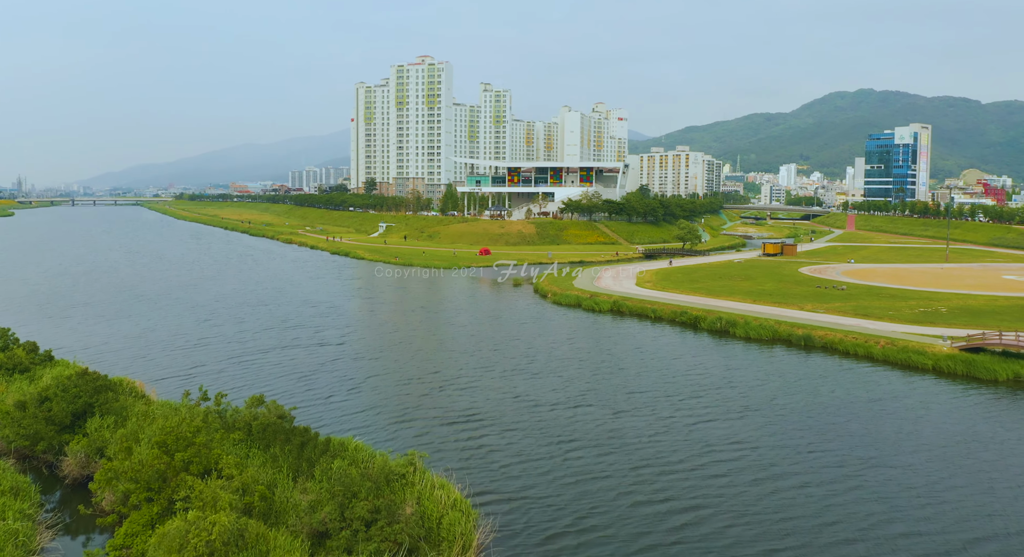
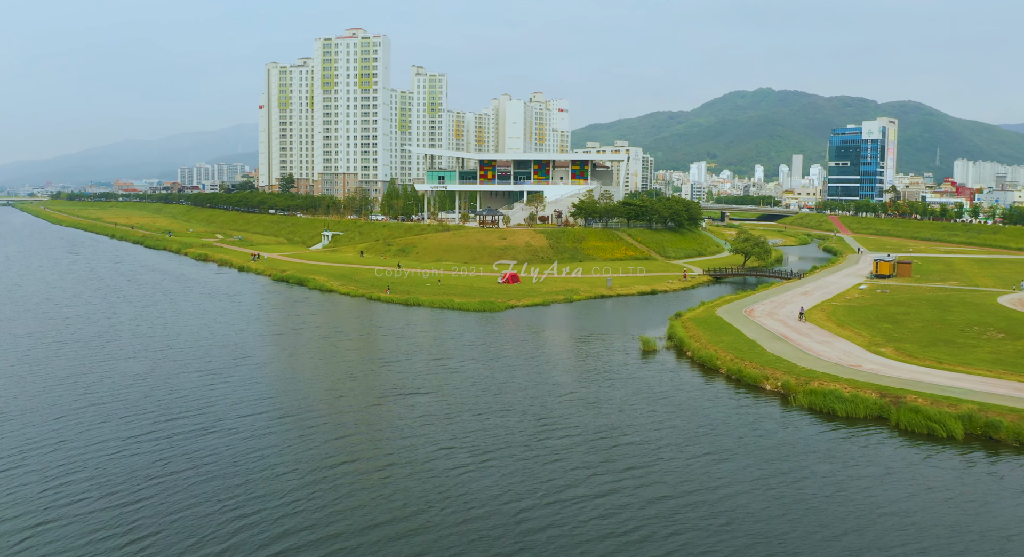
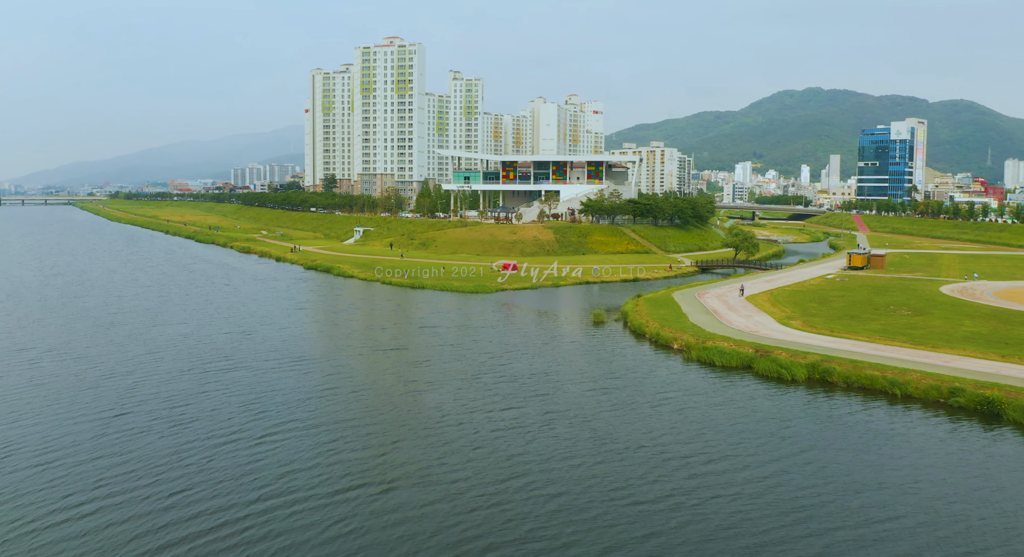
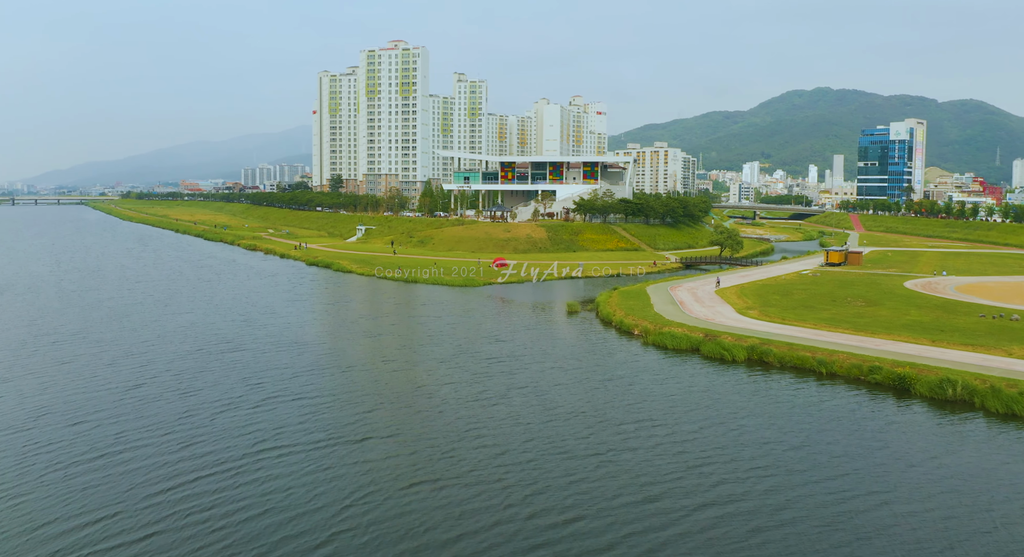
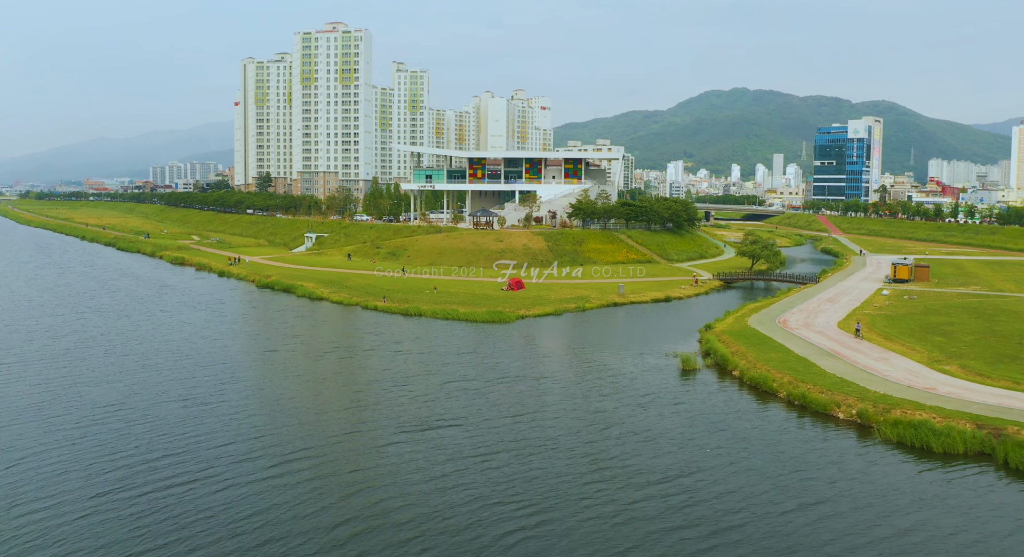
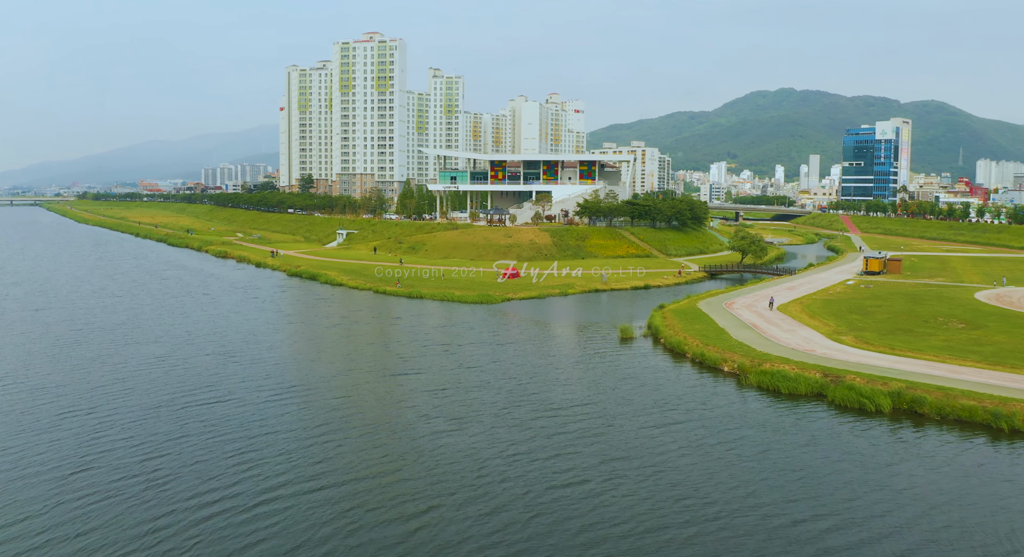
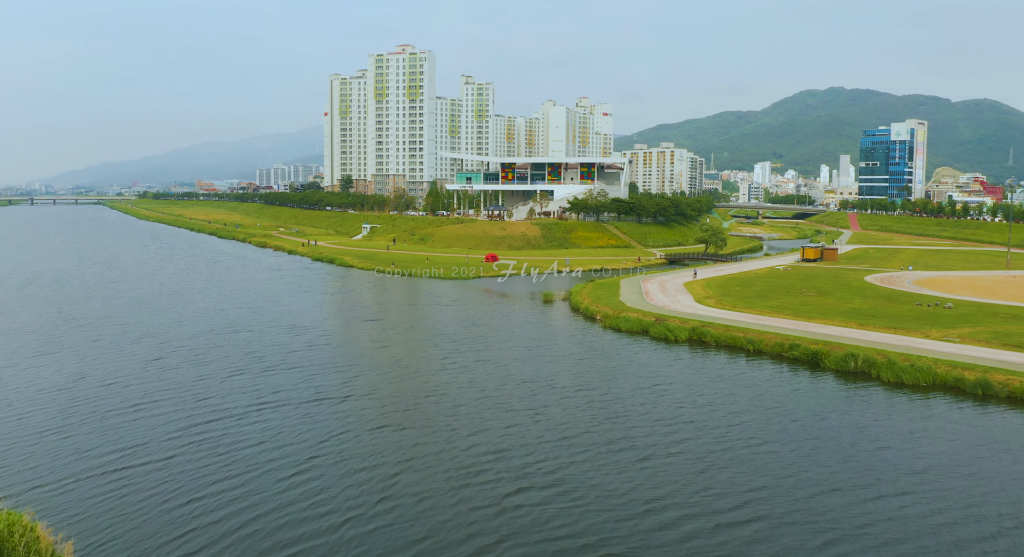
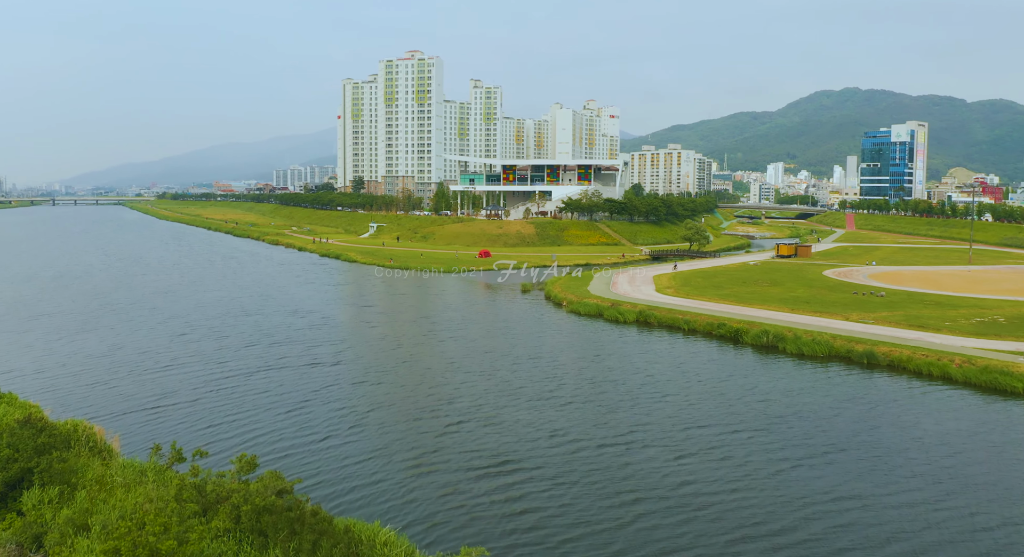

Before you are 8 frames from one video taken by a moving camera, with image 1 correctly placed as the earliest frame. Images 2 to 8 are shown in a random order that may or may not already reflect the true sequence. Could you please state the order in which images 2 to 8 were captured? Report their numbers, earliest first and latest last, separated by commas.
8, 7, 4, 3, 6, 2, 5
